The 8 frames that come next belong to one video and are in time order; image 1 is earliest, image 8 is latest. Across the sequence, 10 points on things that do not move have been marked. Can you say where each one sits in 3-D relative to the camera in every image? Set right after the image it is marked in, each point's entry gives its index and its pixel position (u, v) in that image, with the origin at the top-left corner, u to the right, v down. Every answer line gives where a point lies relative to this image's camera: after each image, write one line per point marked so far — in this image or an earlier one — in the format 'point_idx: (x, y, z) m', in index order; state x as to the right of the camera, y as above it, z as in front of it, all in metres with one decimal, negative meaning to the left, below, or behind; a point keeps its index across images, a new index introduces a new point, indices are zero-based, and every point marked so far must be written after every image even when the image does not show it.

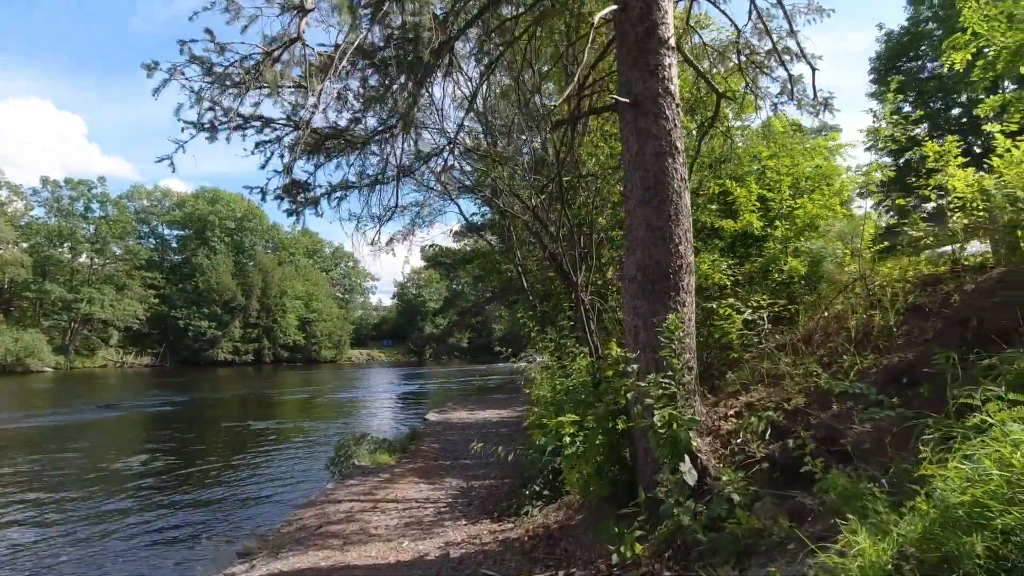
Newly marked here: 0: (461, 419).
0: (-1.1, -2.8, +12.1) m
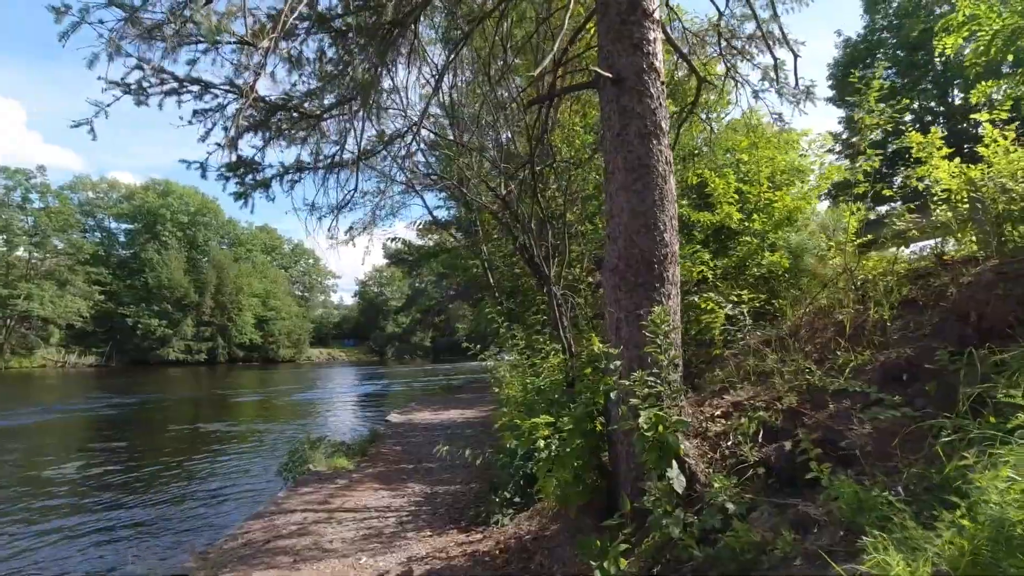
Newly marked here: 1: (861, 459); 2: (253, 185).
0: (-1.8, -2.7, +11.7) m
1: (+1.7, -0.9, +2.9) m
2: (-2.2, +0.9, +5.0) m
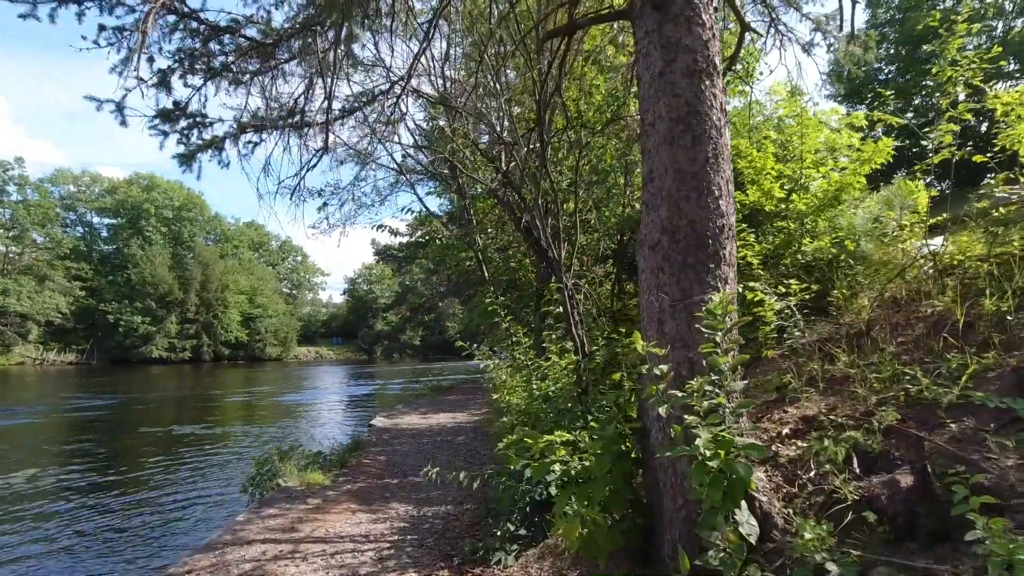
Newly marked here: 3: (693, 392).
0: (-1.9, -2.6, +10.8) m
1: (+1.8, -0.8, +2.0) m
2: (-2.2, +1.0, +4.1) m
3: (+0.8, -0.5, +2.6) m
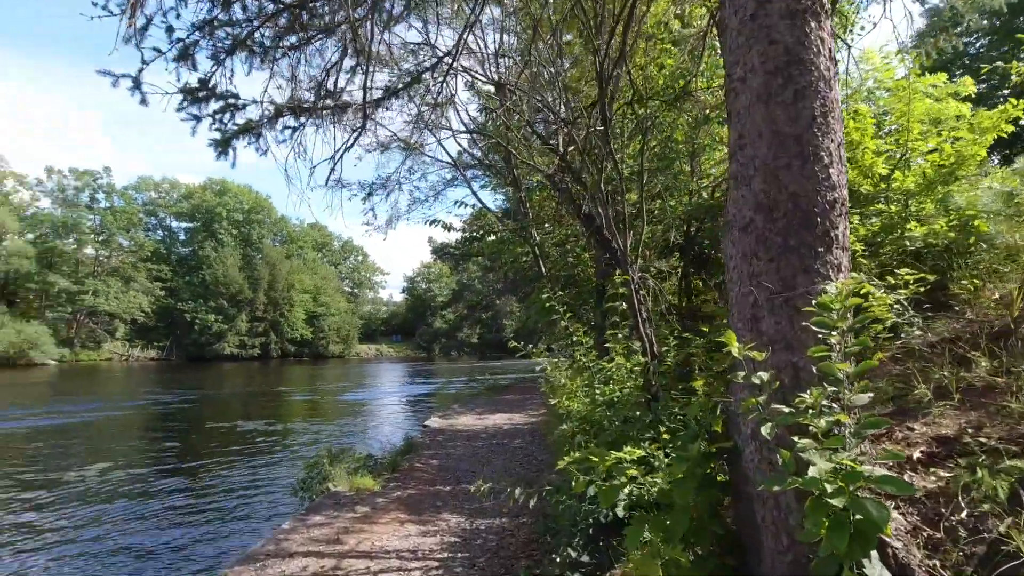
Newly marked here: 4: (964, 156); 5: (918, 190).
0: (-0.8, -2.5, +10.5) m
1: (+2.0, -0.7, +1.4) m
2: (-1.8, +1.0, +3.8) m
3: (+1.0, -0.4, +2.0) m
4: (+3.7, +1.1, +4.6) m
5: (+3.3, +0.8, +4.6) m
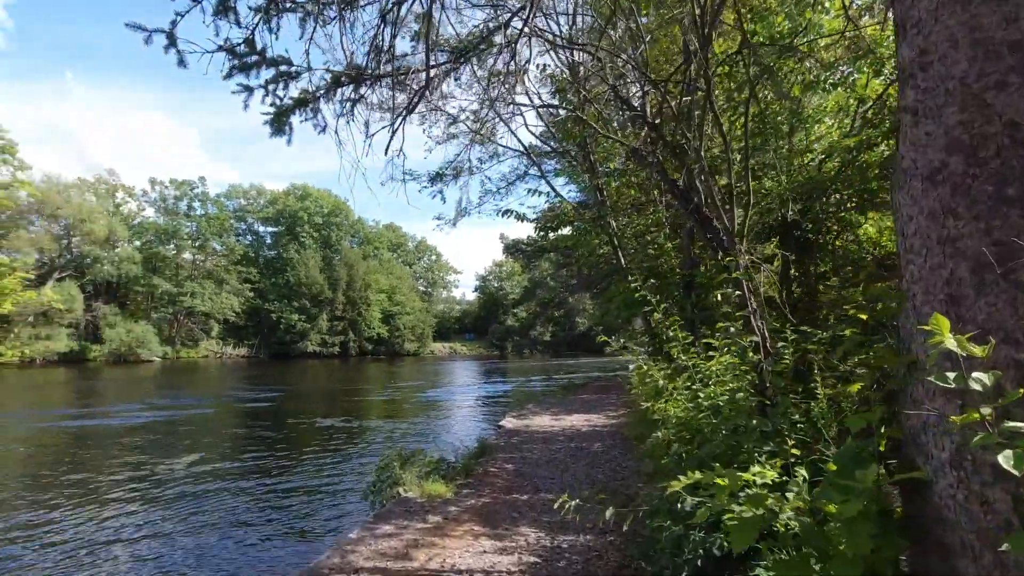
0: (+0.5, -2.4, +10.0) m
1: (+2.2, -0.6, +0.6) m
2: (-1.3, +1.1, +3.5) m
3: (+1.3, -0.3, +1.4) m
4: (+4.2, +1.2, +3.6) m
5: (+3.8, +0.9, +3.7) m
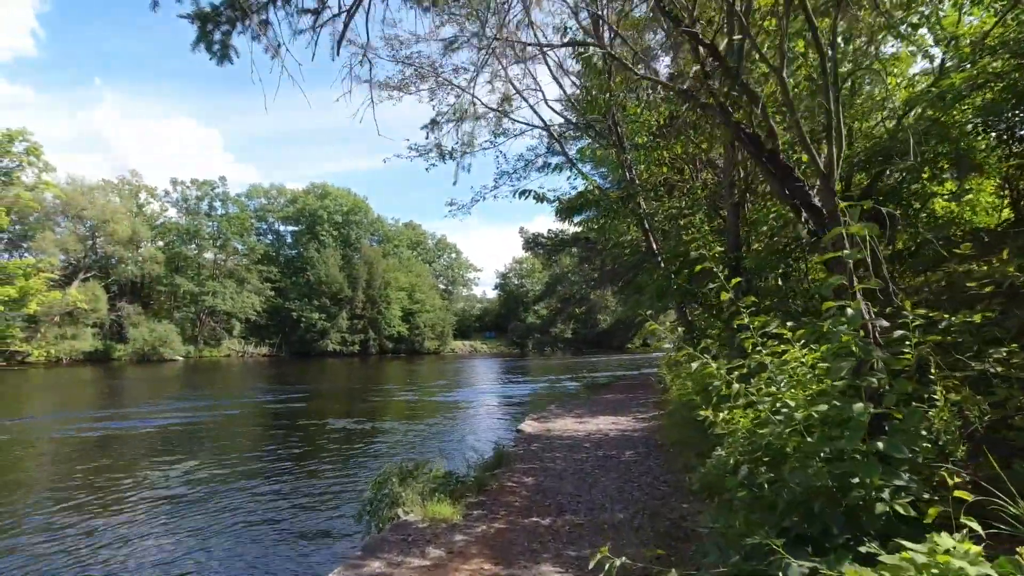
0: (+0.9, -2.2, +9.0) m
1: (+2.1, -0.5, -0.4) m
2: (-1.2, +1.2, +2.6) m
3: (+1.3, -0.2, +0.4) m
4: (+4.3, +1.4, +2.5) m
5: (+3.9, +1.1, +2.6) m
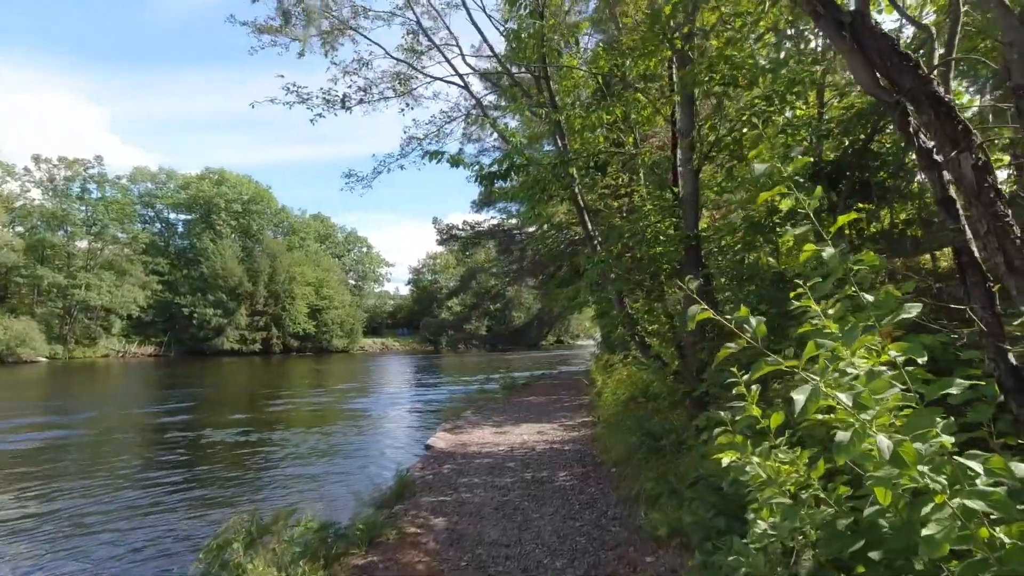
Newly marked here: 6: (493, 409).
0: (-0.3, -2.1, +7.7) m
1: (+2.3, -0.4, -1.5) m
2: (-1.5, +1.4, +1.0) m
3: (+1.4, -0.1, -0.8) m
4: (+4.0, +1.5, +1.7) m
5: (+3.6, +1.2, +1.7) m
6: (-0.5, -2.7, +12.7) m
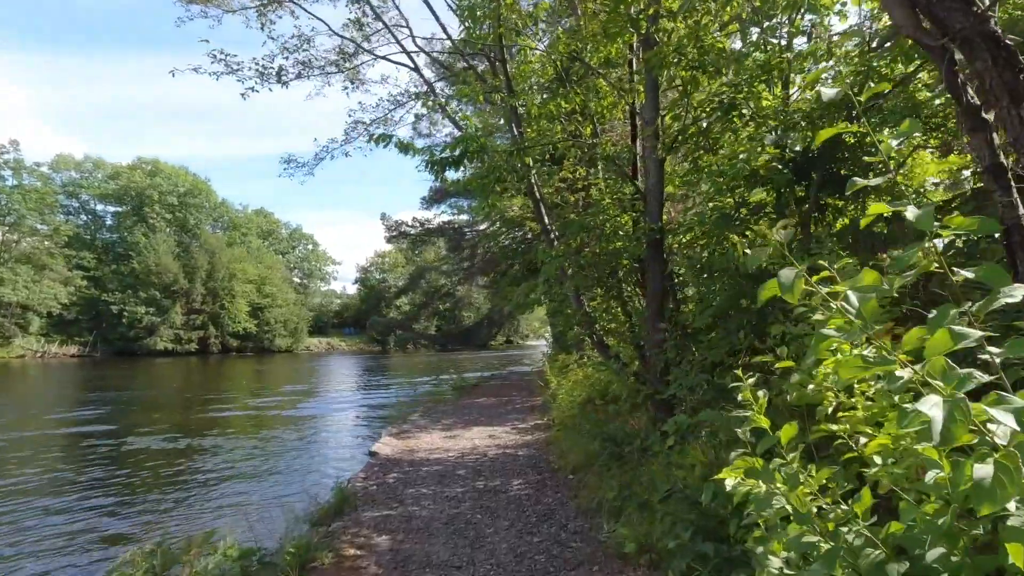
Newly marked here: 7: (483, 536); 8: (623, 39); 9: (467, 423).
0: (-1.0, -2.0, +7.2) m
1: (+2.5, -0.4, -1.6) m
2: (-1.5, +1.4, +0.4) m
3: (+1.5, -0.1, -1.1) m
4: (+3.9, +1.5, +1.7) m
5: (+3.5, +1.2, +1.7) m
6: (-1.5, -2.6, +12.3) m
7: (-0.2, -1.8, +4.2) m
8: (+1.1, +2.4, +5.5) m
9: (-0.8, -2.3, +9.9) m
